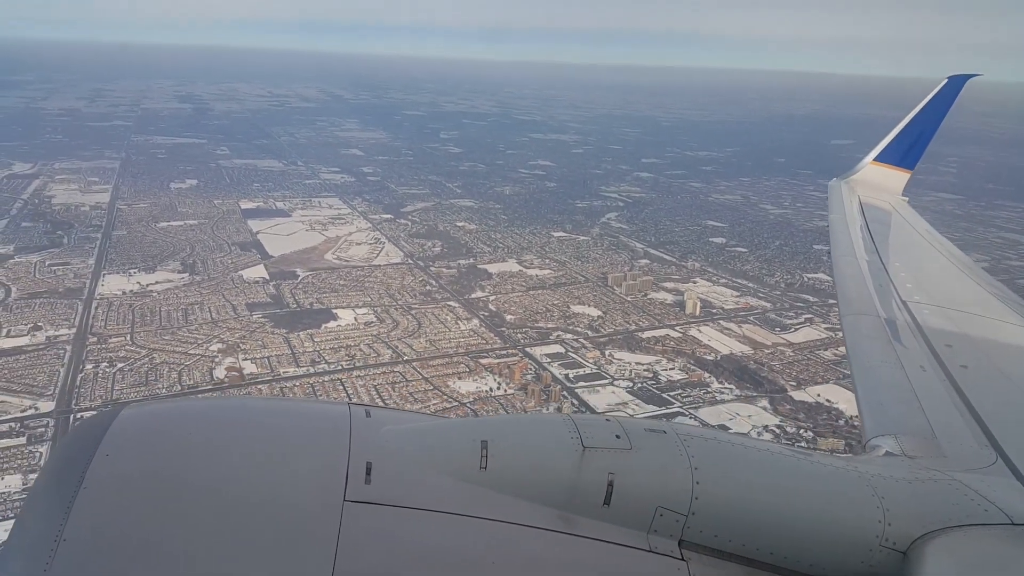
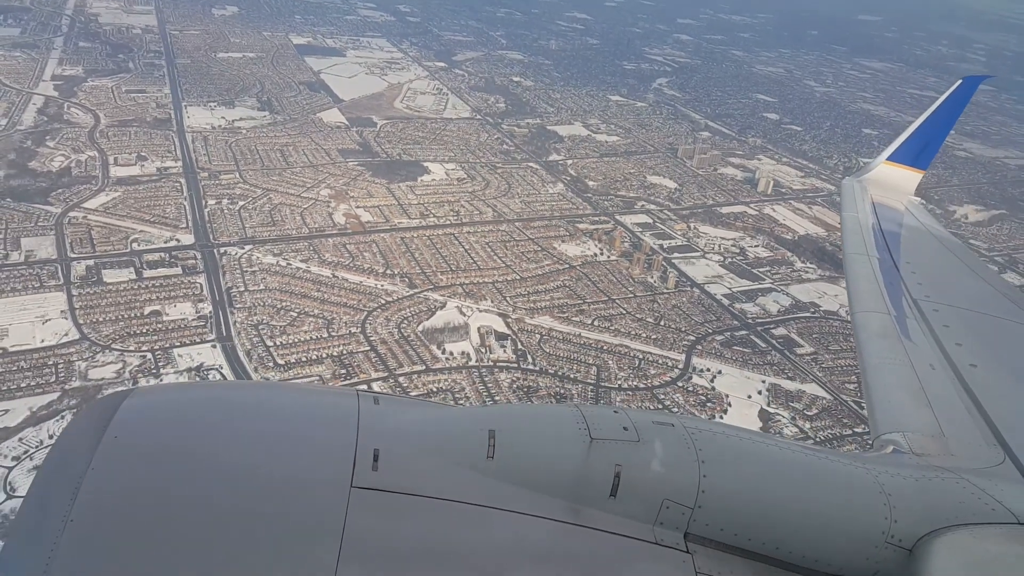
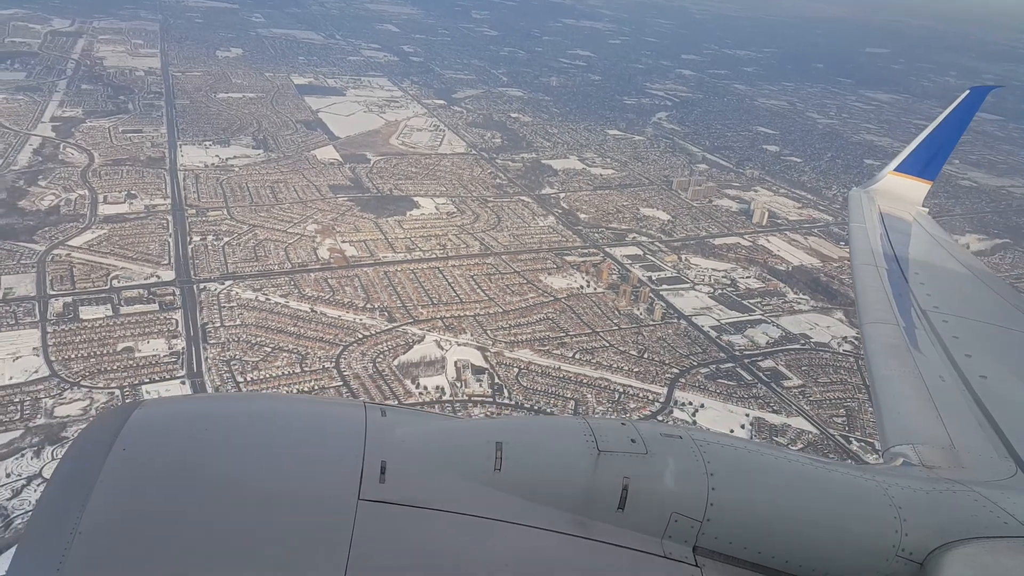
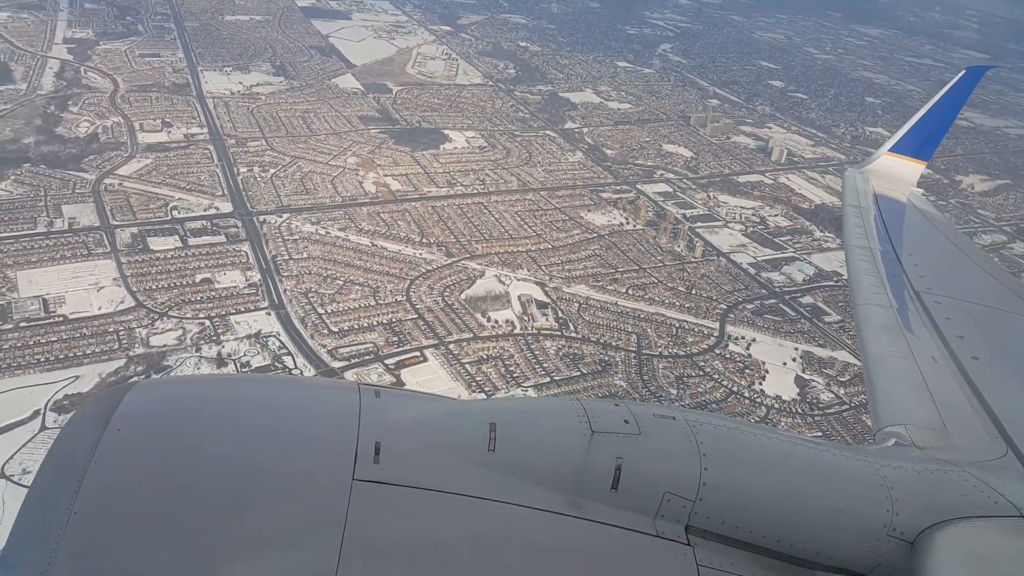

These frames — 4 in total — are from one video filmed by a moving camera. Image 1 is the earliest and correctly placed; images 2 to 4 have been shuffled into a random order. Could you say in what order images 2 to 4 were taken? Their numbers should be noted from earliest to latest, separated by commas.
3, 2, 4
